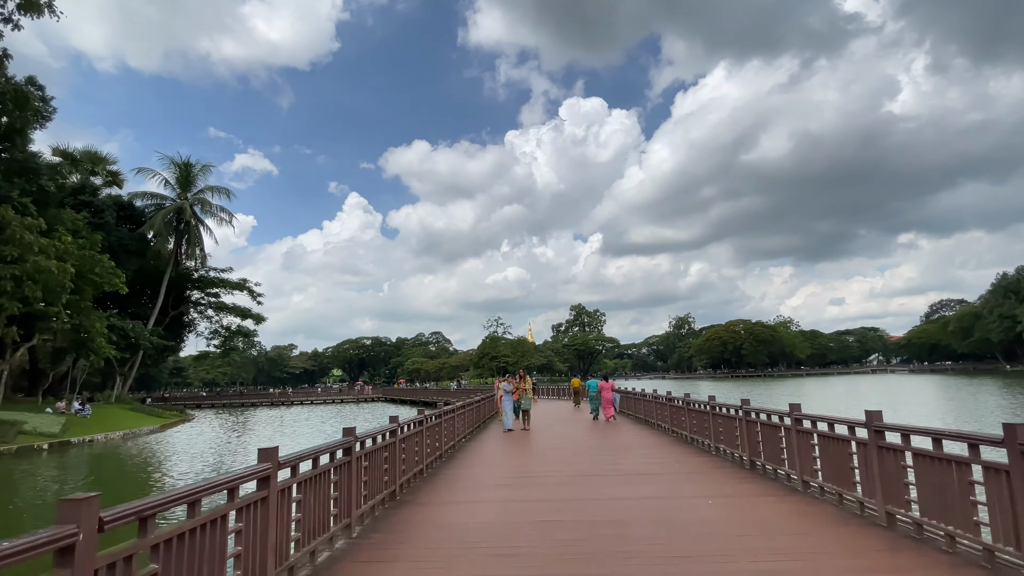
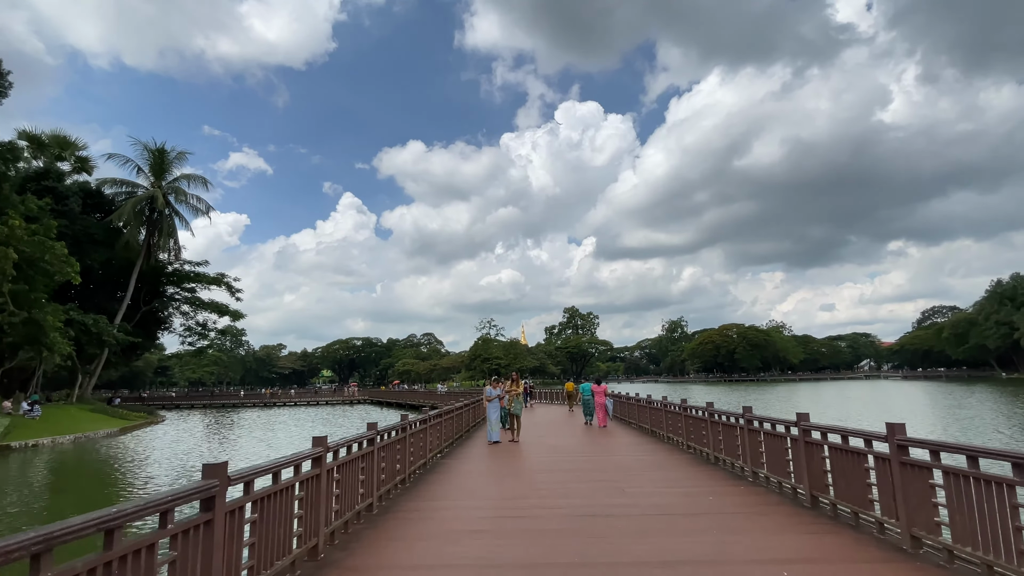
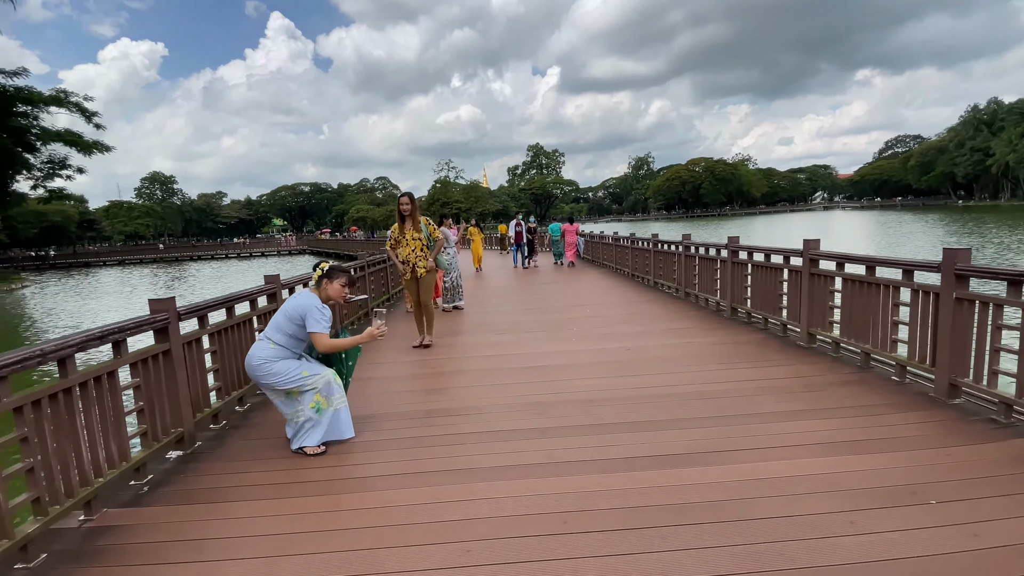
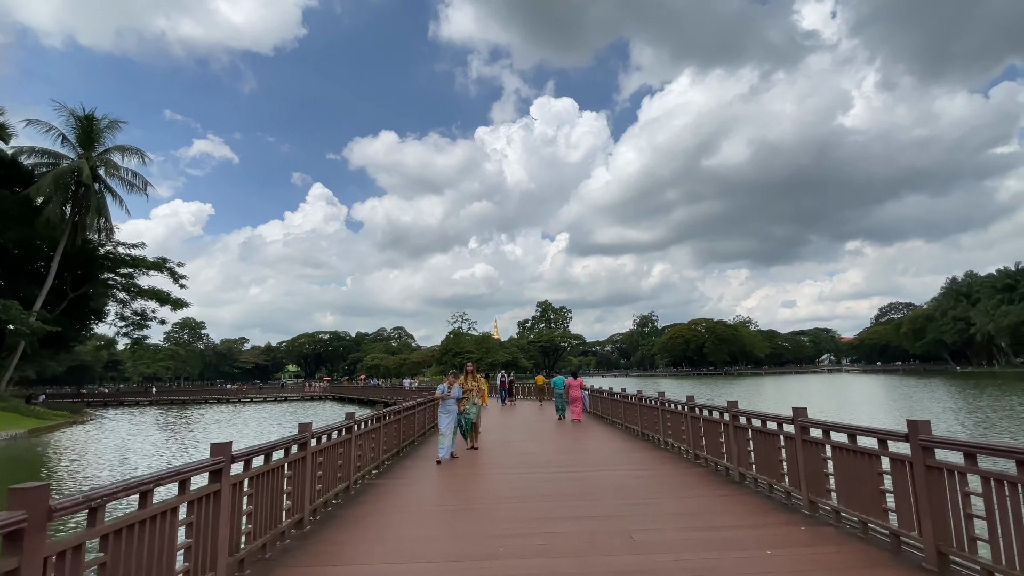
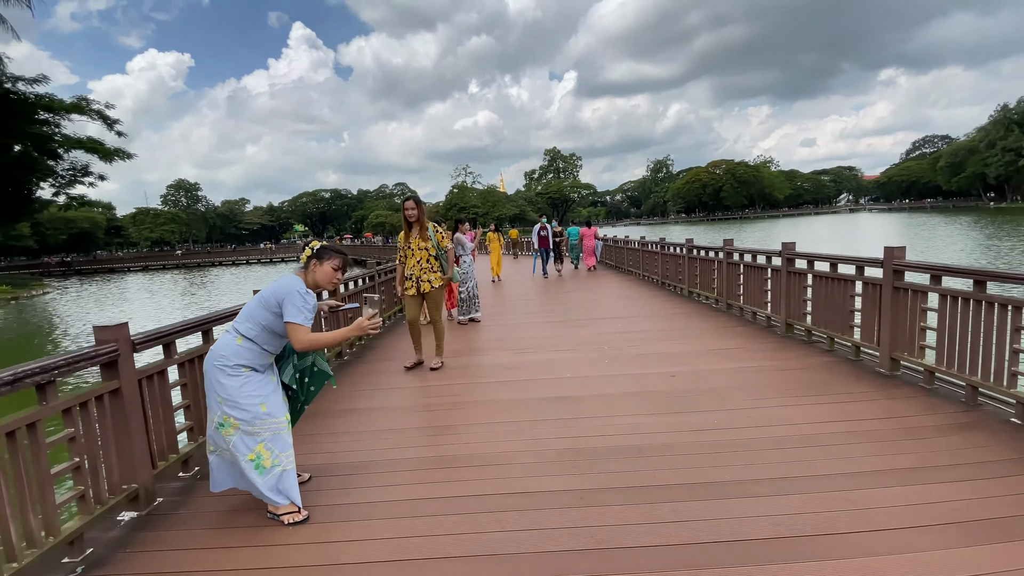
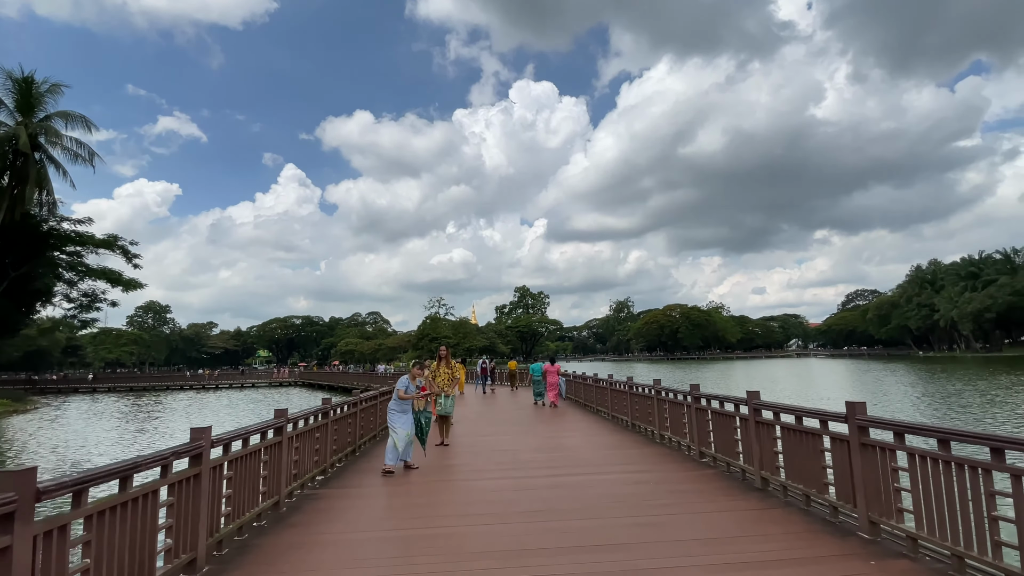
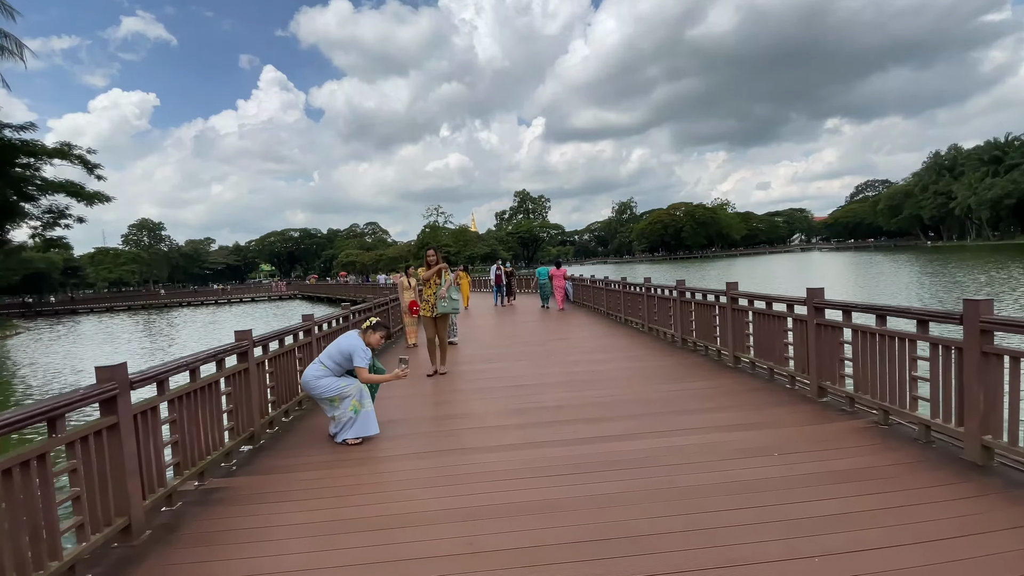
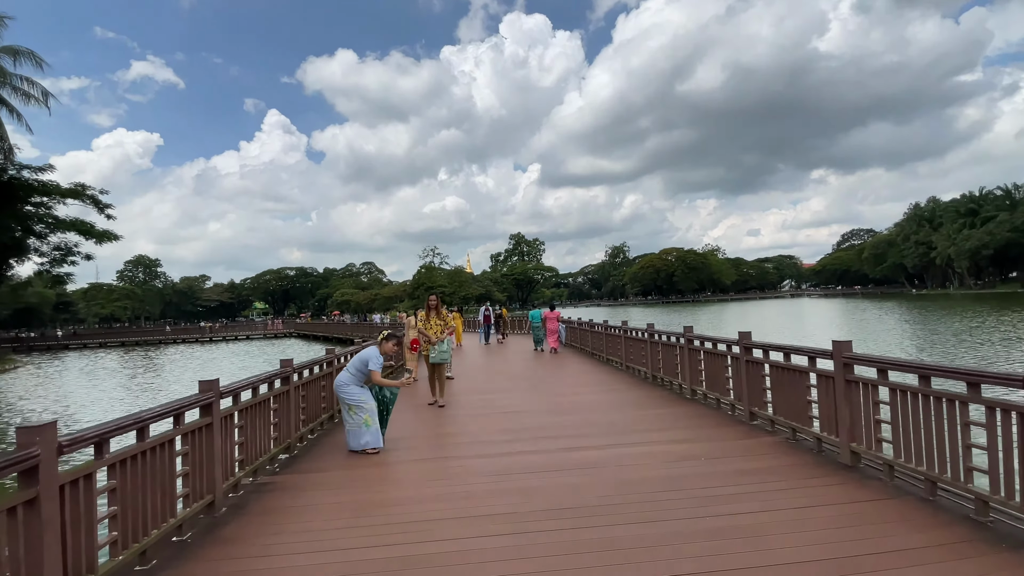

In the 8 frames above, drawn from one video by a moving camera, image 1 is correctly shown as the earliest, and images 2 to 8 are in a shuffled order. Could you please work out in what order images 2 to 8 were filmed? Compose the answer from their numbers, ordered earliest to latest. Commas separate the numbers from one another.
2, 4, 6, 8, 7, 3, 5
